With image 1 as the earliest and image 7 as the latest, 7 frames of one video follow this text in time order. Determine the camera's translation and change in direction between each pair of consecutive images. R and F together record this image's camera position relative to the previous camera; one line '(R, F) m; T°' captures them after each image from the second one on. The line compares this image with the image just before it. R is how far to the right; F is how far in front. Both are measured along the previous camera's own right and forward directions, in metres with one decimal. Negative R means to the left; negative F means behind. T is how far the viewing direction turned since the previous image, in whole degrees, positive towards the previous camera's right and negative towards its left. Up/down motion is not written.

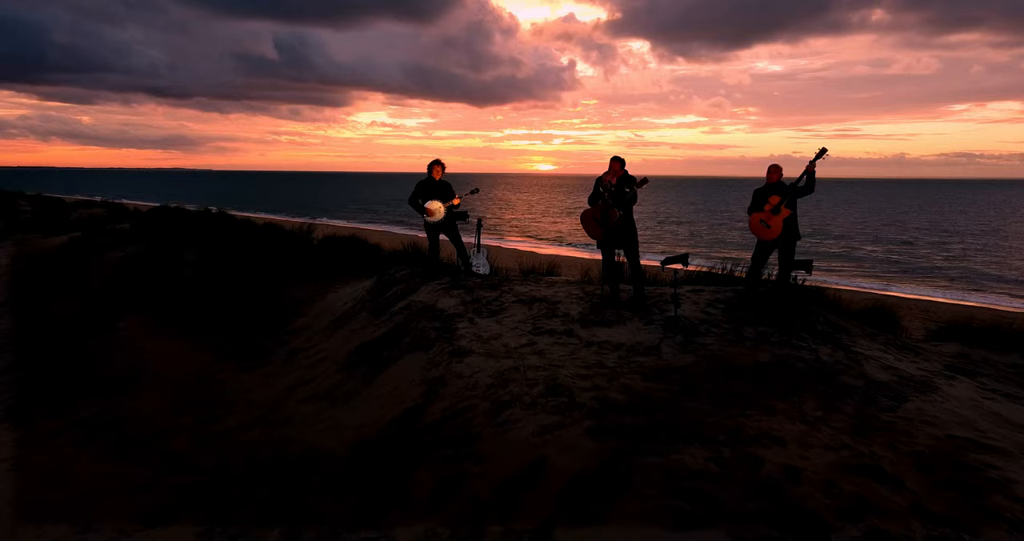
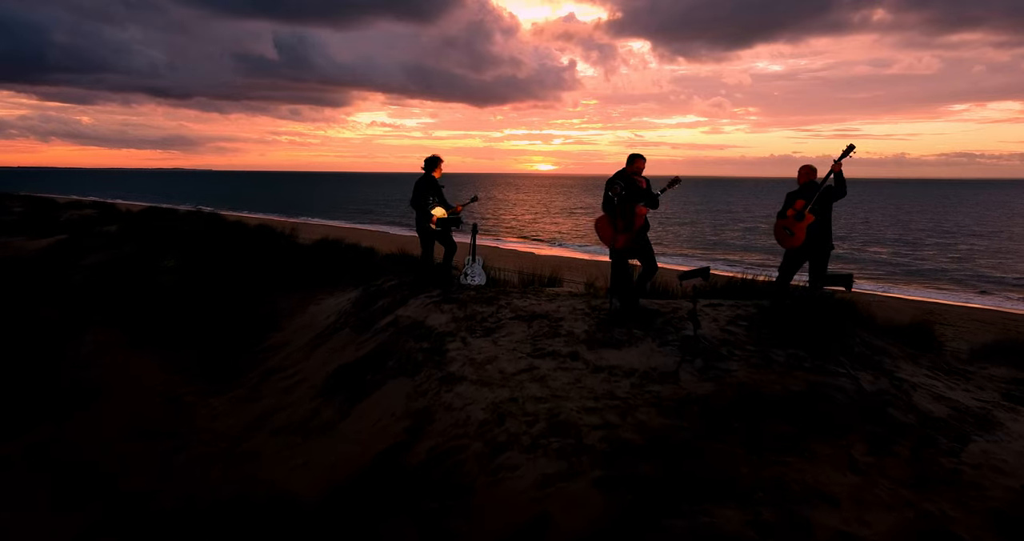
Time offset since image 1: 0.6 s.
(0.0, +0.5) m; 0°
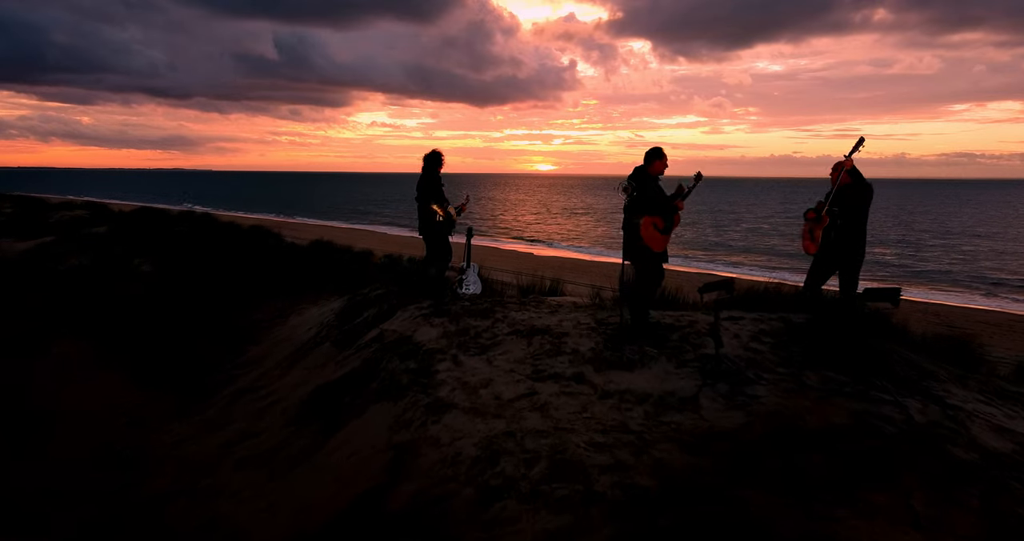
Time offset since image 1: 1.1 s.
(0.0, +0.4) m; 0°
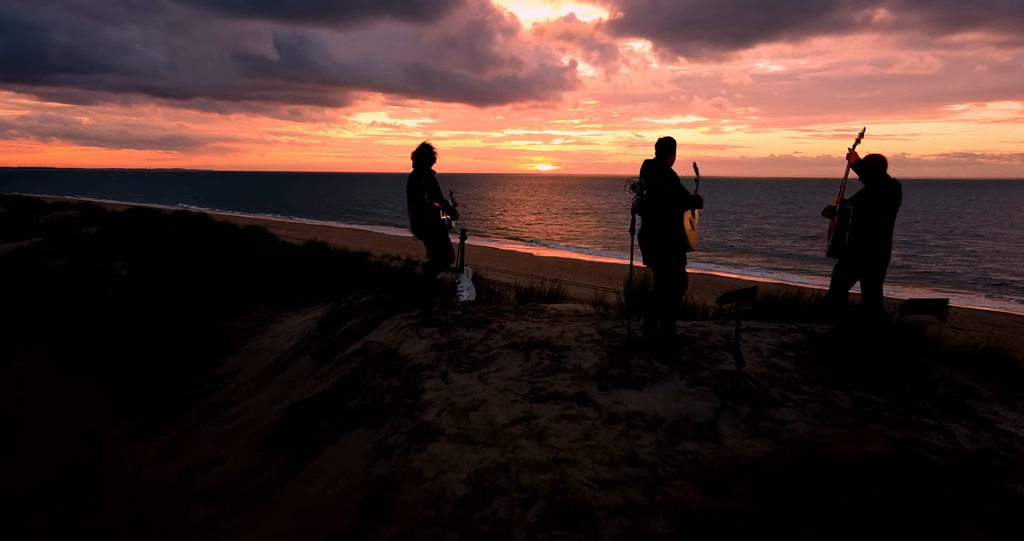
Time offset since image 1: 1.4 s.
(0.0, +0.3) m; 0°
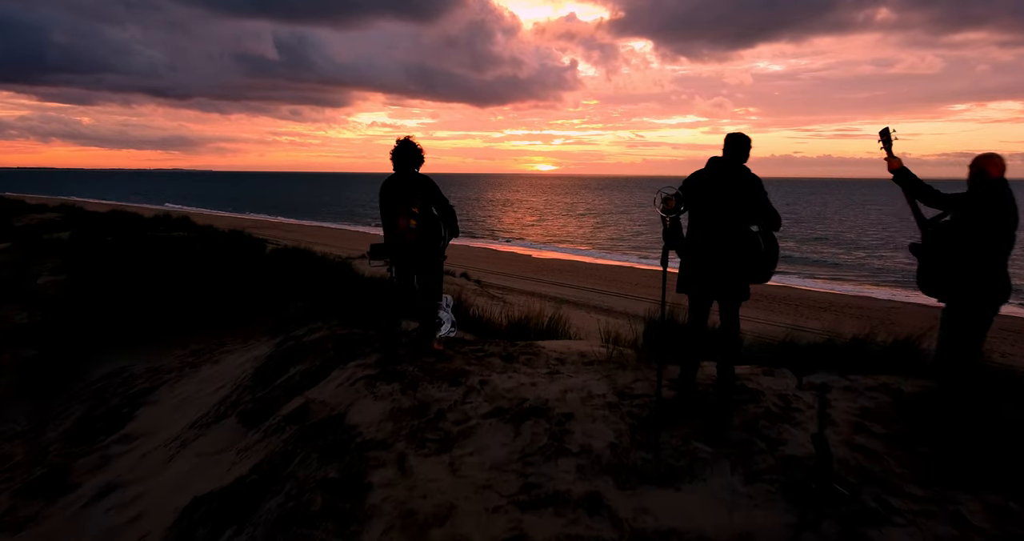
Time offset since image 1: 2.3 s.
(0.0, +0.9) m; 0°
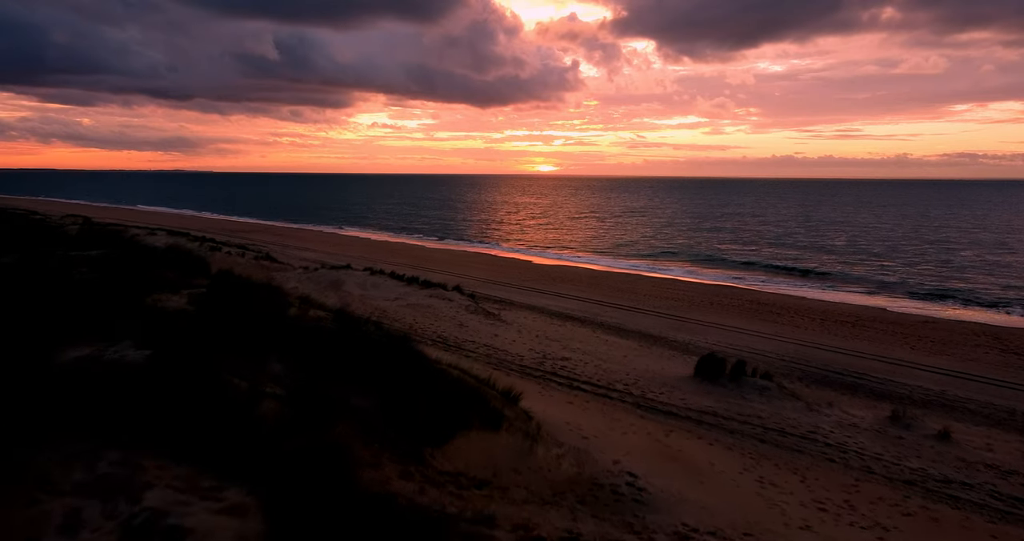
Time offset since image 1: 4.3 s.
(+0.1, +2.8) m; 0°
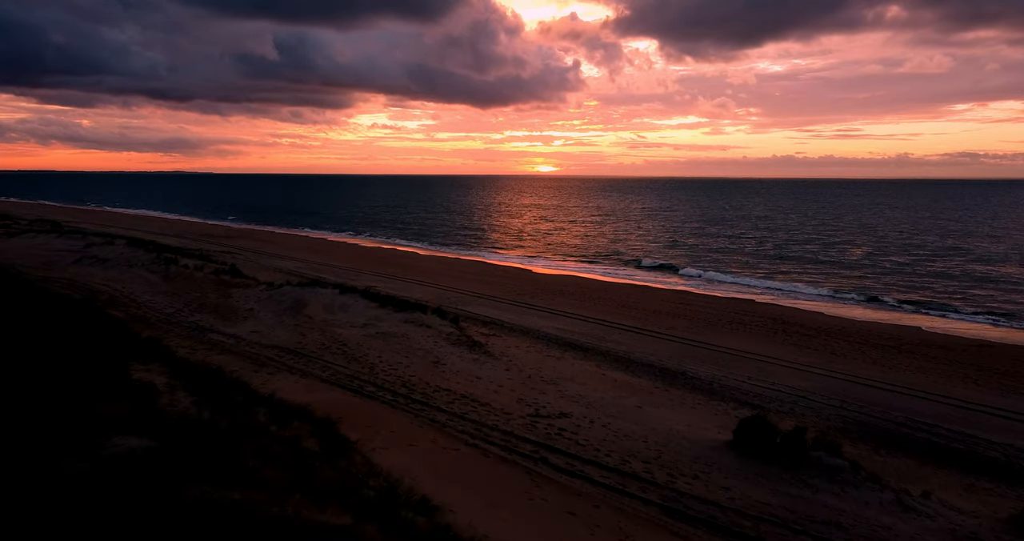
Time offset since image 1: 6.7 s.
(+0.2, +4.0) m; 0°
